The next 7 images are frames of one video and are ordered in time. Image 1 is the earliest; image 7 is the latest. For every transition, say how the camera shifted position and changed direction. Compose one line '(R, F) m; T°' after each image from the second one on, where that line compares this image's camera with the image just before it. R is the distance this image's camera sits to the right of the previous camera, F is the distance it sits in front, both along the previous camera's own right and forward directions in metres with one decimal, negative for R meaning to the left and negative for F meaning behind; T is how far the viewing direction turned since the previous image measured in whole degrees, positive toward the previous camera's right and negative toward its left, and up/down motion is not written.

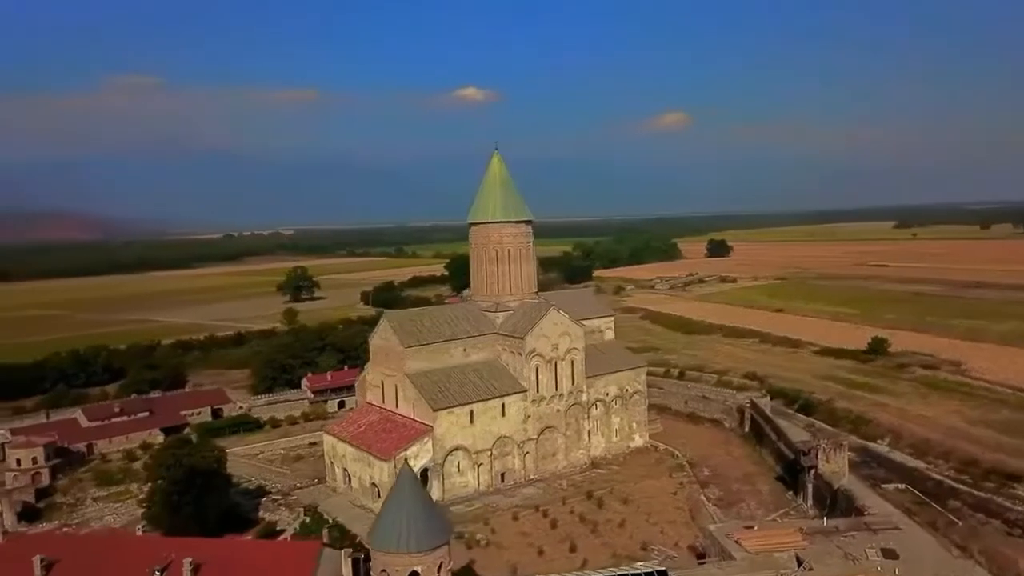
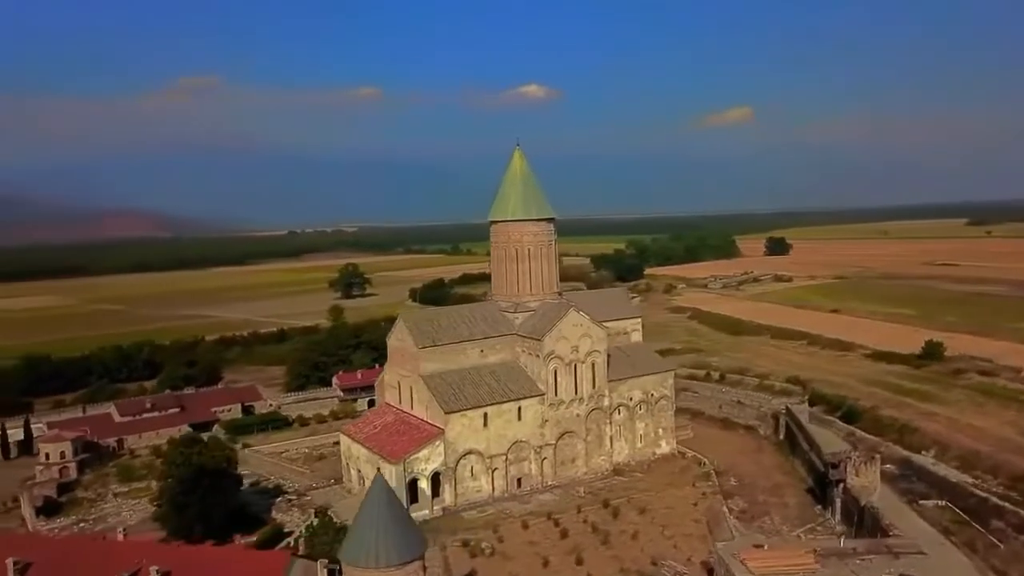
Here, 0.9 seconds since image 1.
(+1.3, +0.8) m; -4°
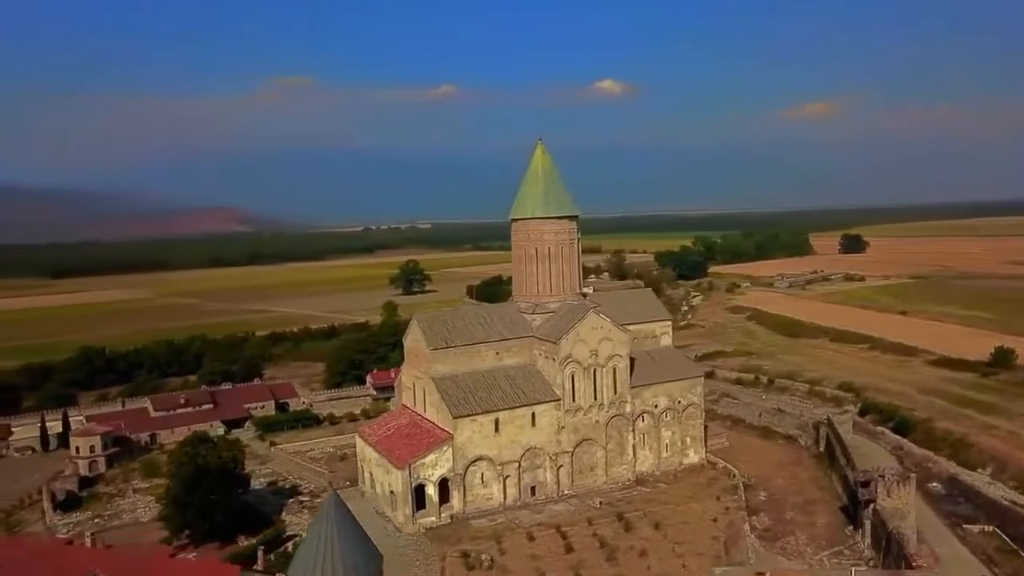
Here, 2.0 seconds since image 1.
(+1.7, +1.0) m; -5°
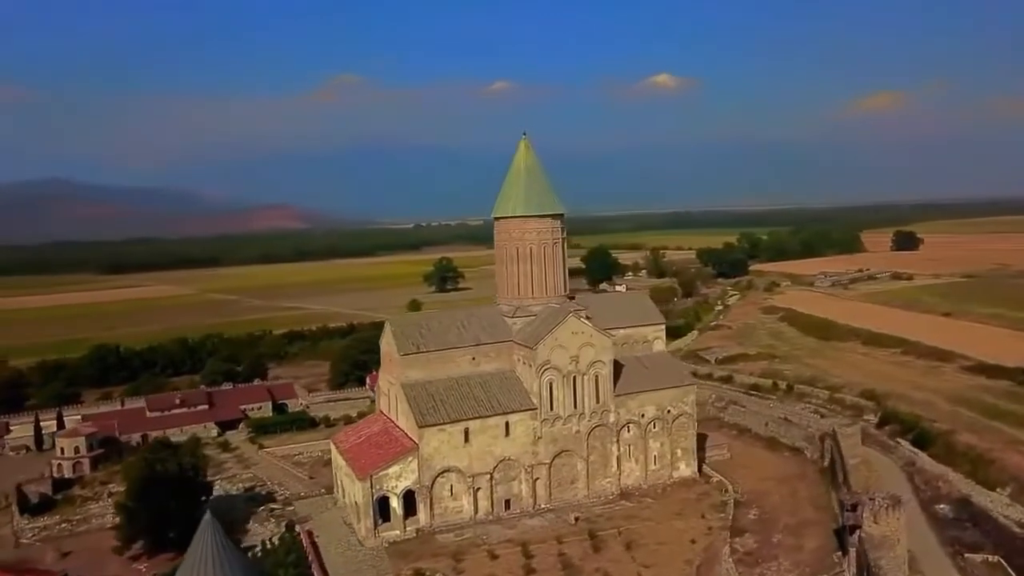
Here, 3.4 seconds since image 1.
(+2.2, +1.3) m; -4°
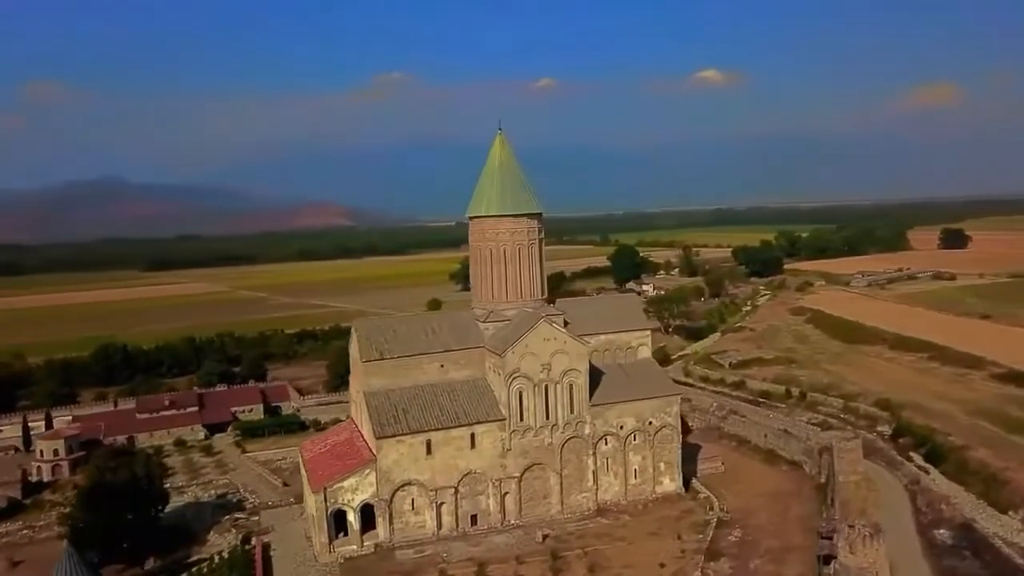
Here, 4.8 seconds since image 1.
(+2.1, +1.3) m; -3°
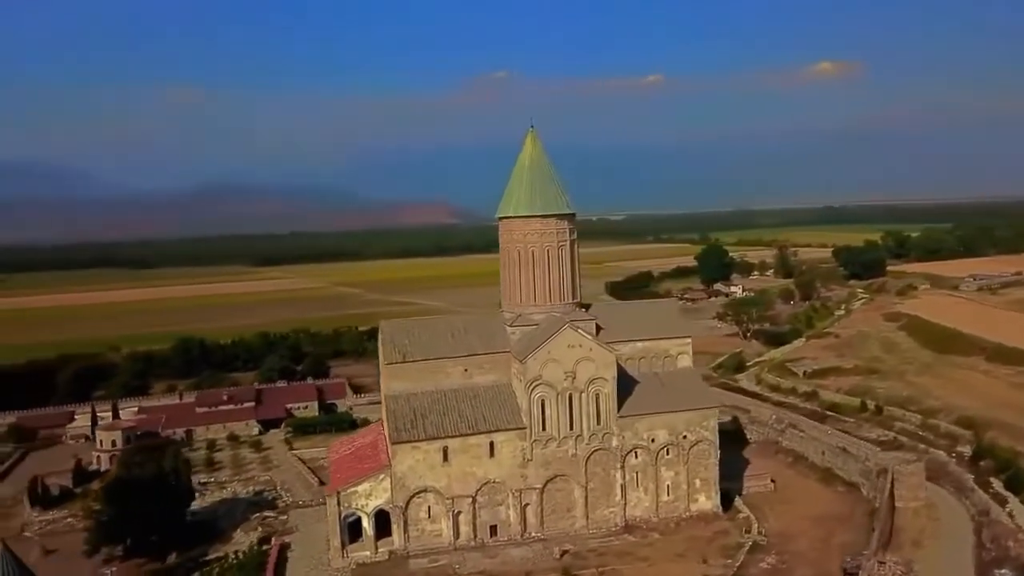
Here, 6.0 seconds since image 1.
(+2.1, +0.9) m; -7°
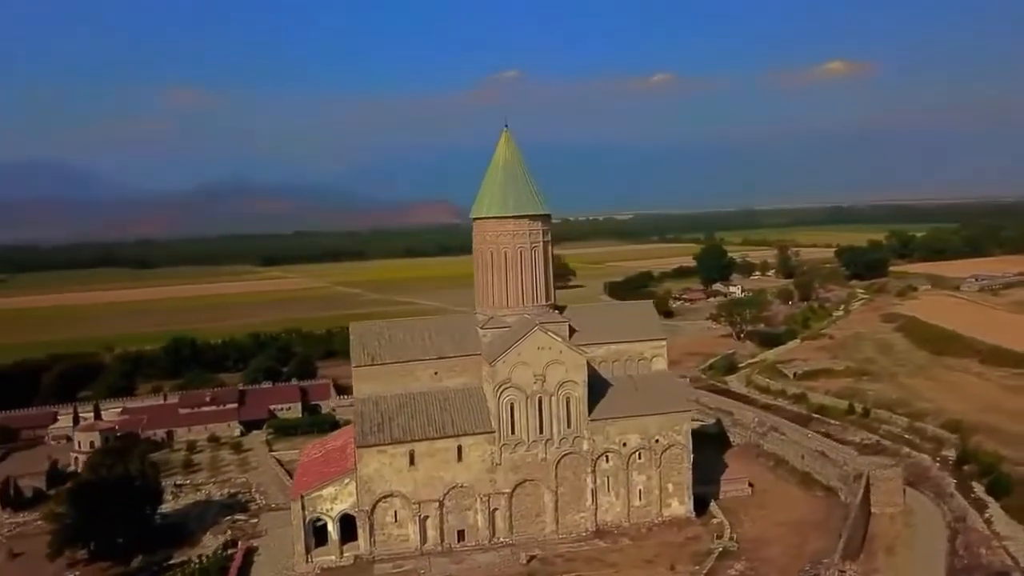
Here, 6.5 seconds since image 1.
(+1.0, +0.3) m; 0°
